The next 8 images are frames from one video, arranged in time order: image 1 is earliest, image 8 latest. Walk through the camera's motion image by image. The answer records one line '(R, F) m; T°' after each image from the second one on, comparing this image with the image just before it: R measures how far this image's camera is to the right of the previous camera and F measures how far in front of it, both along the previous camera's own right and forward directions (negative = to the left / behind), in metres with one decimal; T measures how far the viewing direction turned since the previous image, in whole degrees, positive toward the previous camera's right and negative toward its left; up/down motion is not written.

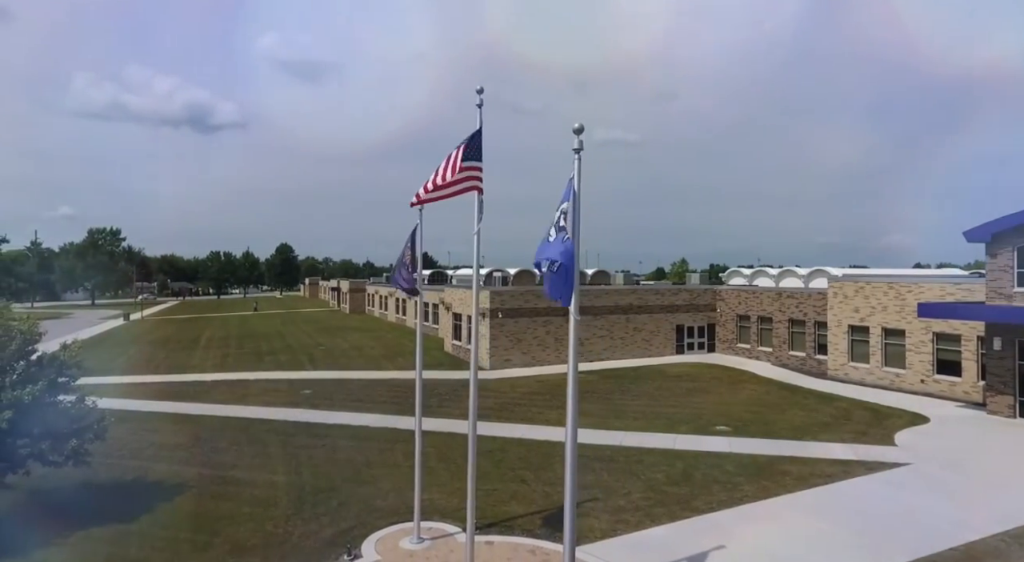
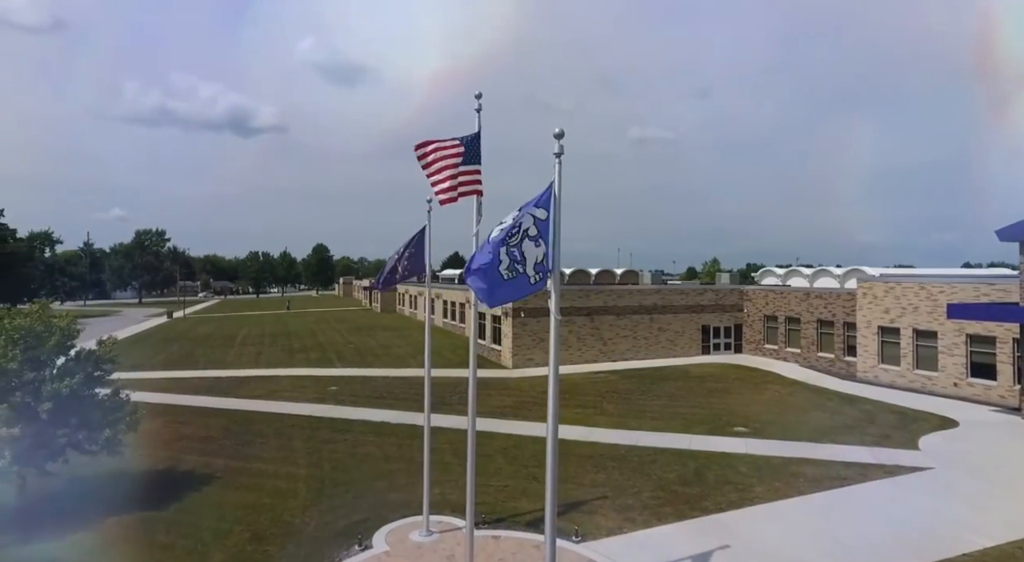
(+0.7, -0.3) m; -4°
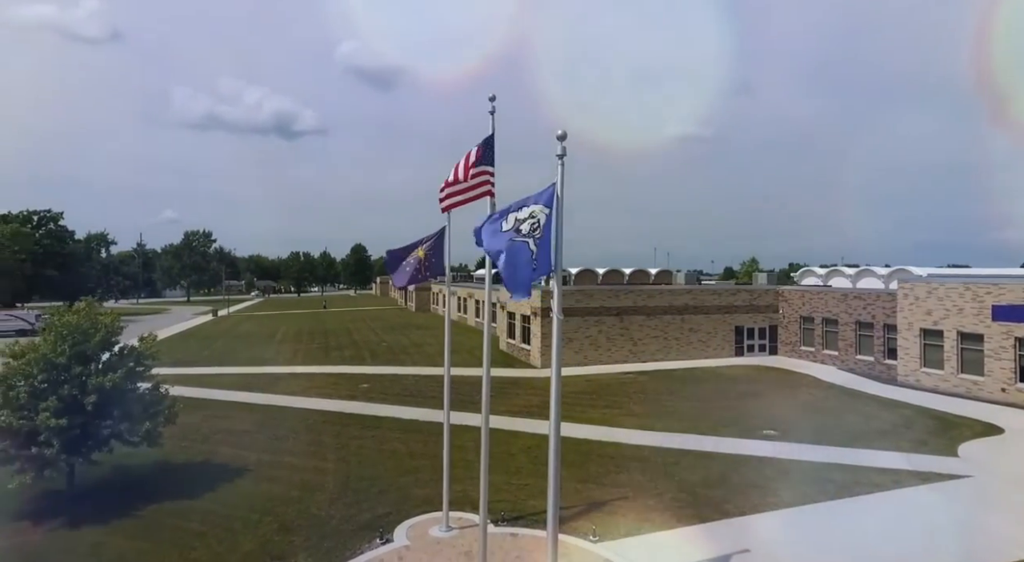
(+0.5, -0.1) m; -4°
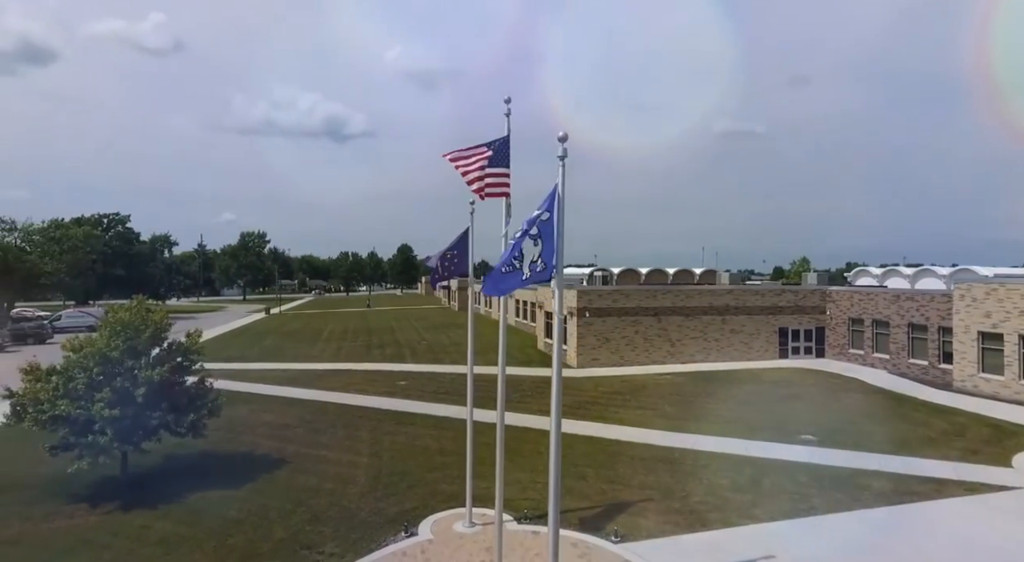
(+0.6, -0.1) m; -5°
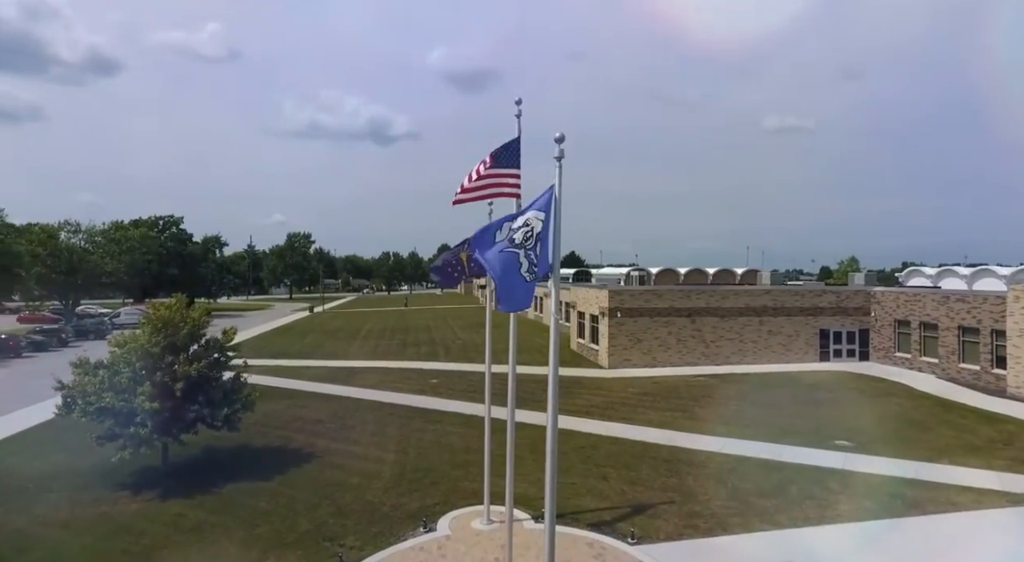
(+0.6, -0.1) m; -4°
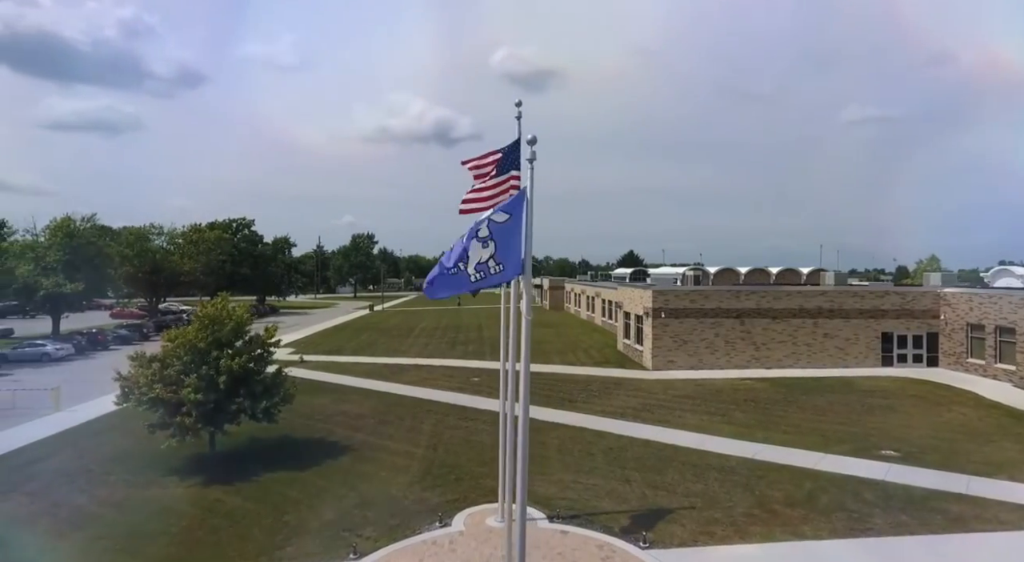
(+1.3, 0.0) m; -7°
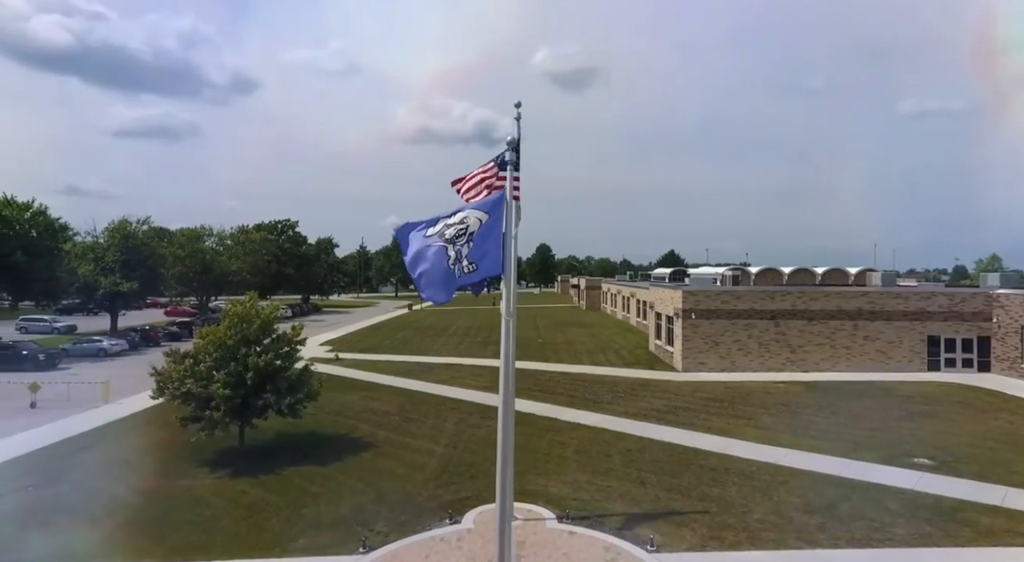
(+0.9, 0.0) m; -5°
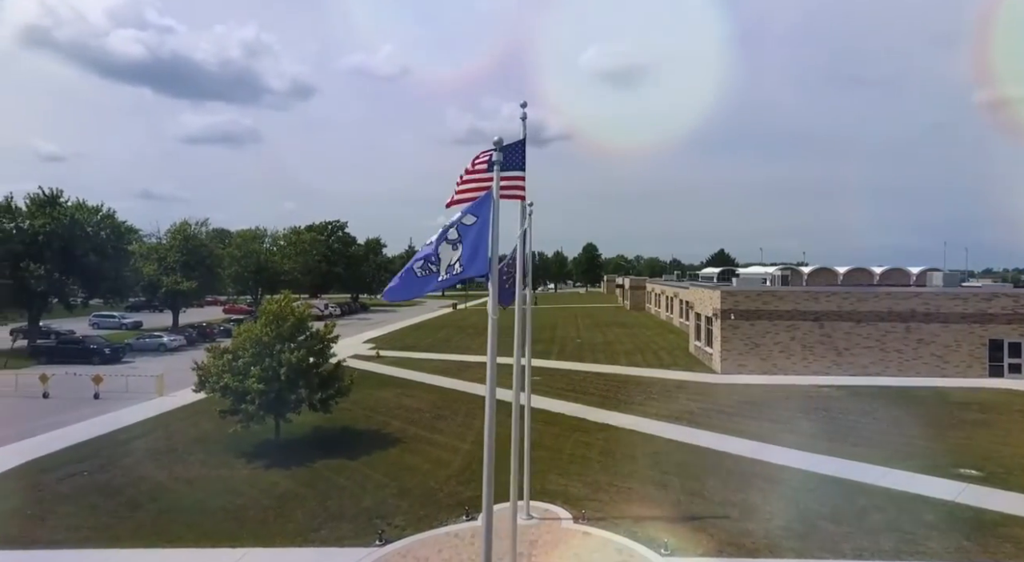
(+0.9, +0.1) m; -5°
